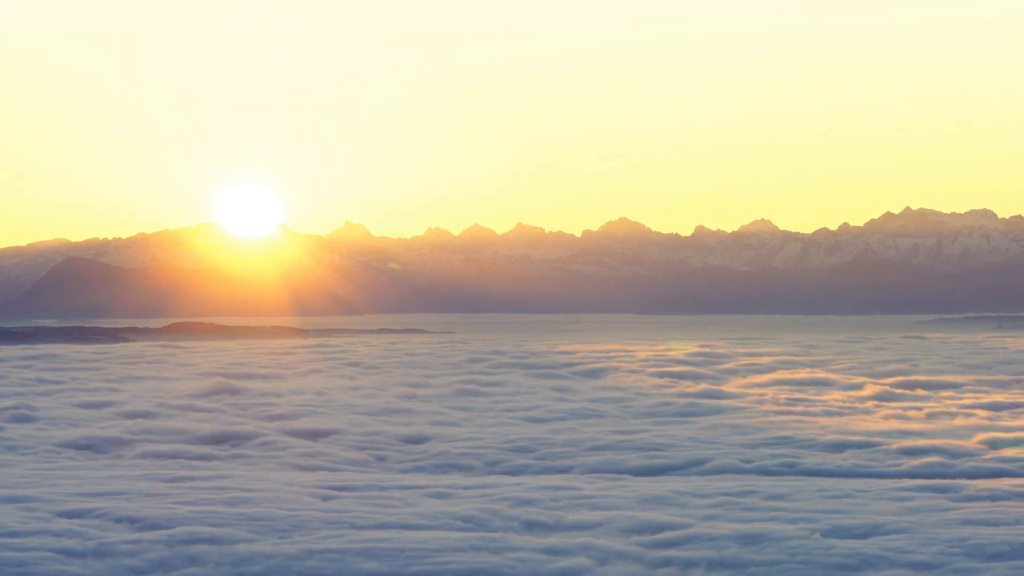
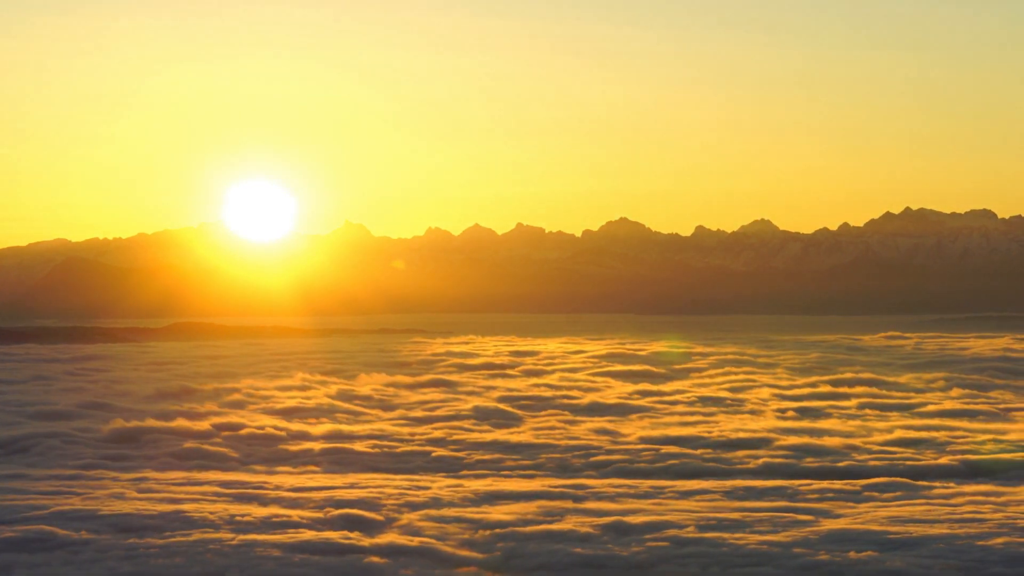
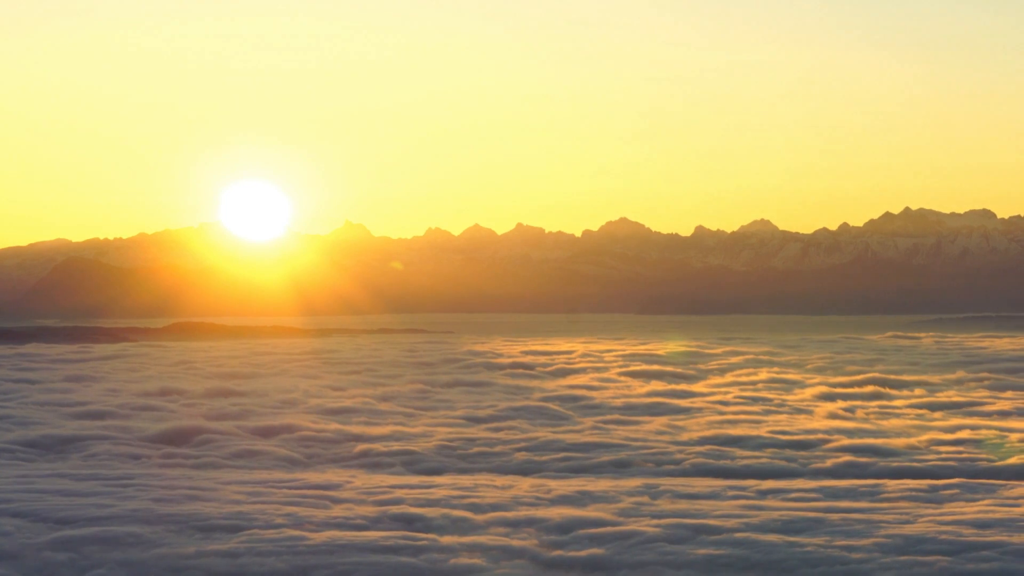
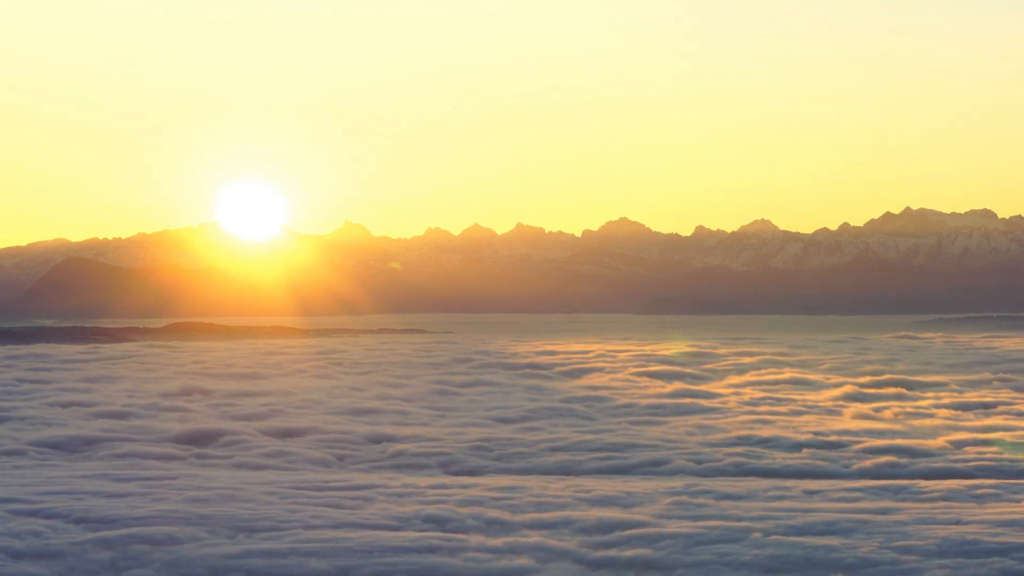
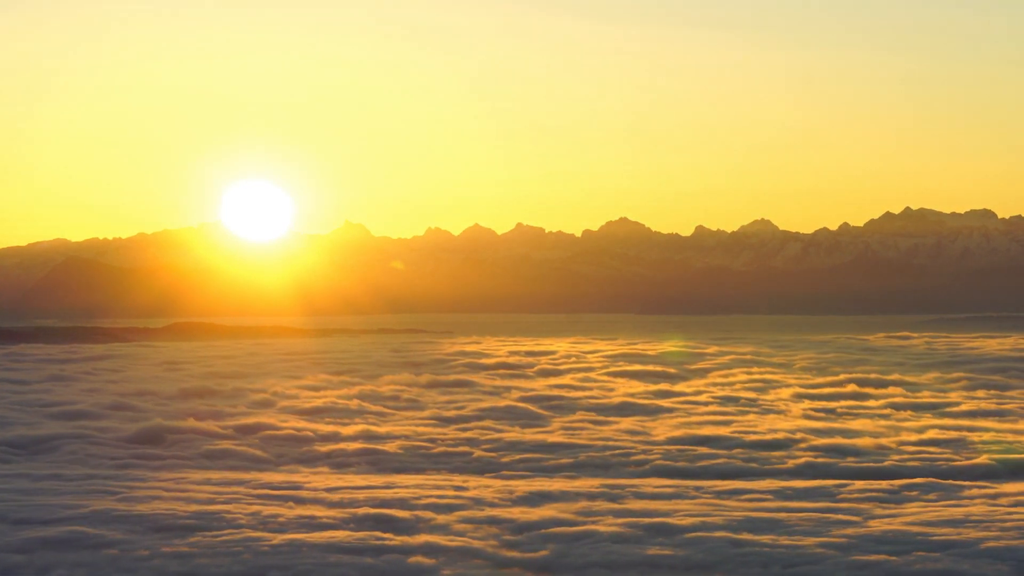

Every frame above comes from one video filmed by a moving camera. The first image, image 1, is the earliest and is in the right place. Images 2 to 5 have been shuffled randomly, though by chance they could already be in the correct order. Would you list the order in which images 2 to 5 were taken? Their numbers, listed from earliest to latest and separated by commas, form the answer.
4, 3, 5, 2
